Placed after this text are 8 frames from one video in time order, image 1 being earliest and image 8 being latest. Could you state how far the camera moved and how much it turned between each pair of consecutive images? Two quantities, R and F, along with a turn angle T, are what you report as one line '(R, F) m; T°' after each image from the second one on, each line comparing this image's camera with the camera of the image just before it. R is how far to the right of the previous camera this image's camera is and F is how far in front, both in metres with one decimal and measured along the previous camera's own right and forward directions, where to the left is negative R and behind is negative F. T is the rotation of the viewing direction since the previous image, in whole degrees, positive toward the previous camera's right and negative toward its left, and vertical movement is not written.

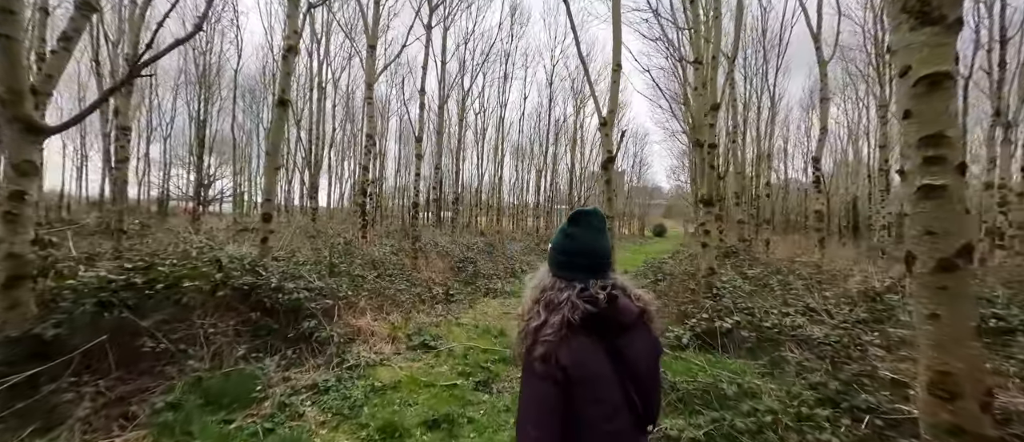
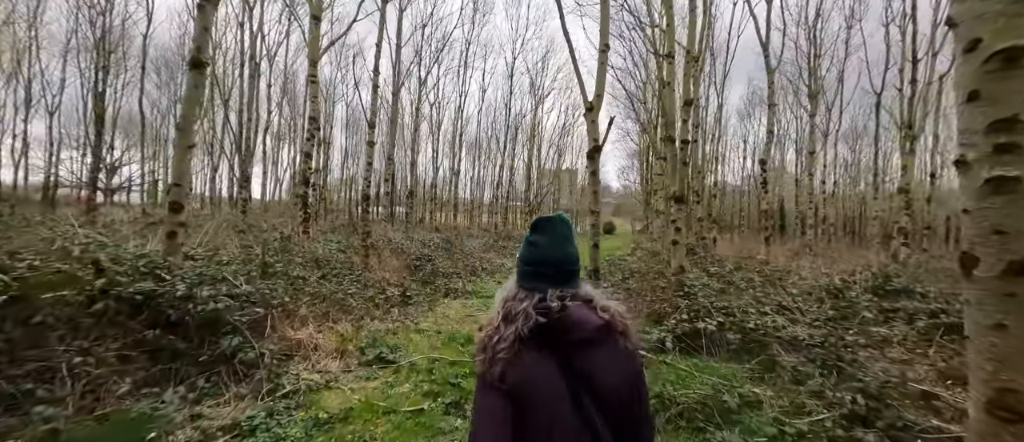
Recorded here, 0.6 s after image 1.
(-0.3, +0.7) m; +7°
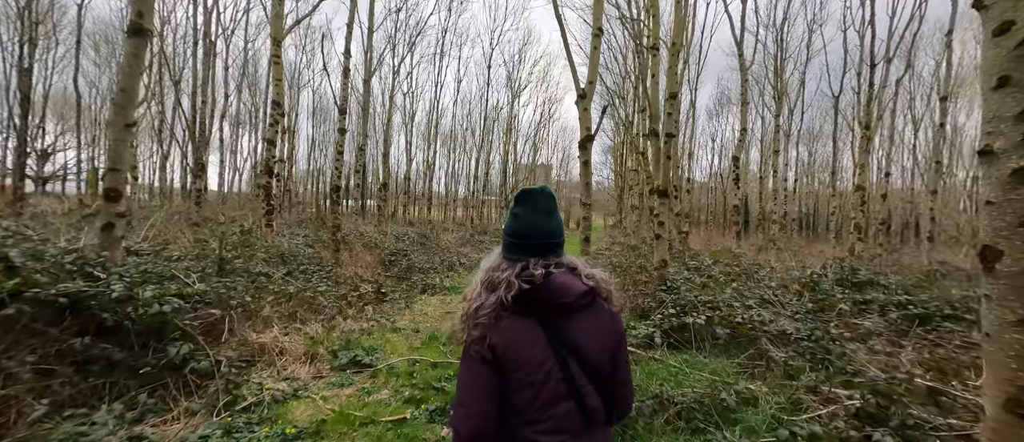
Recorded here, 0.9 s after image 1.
(-0.2, +0.3) m; +4°
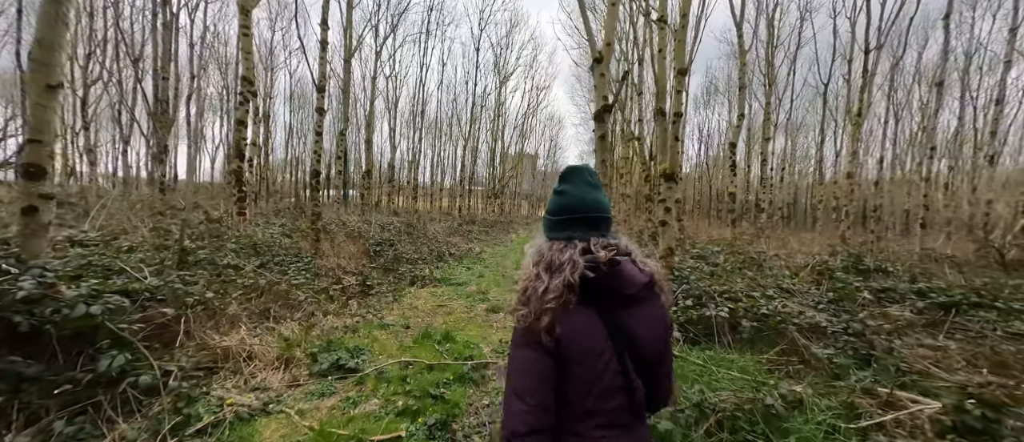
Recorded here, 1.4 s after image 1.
(-0.2, +0.6) m; +2°
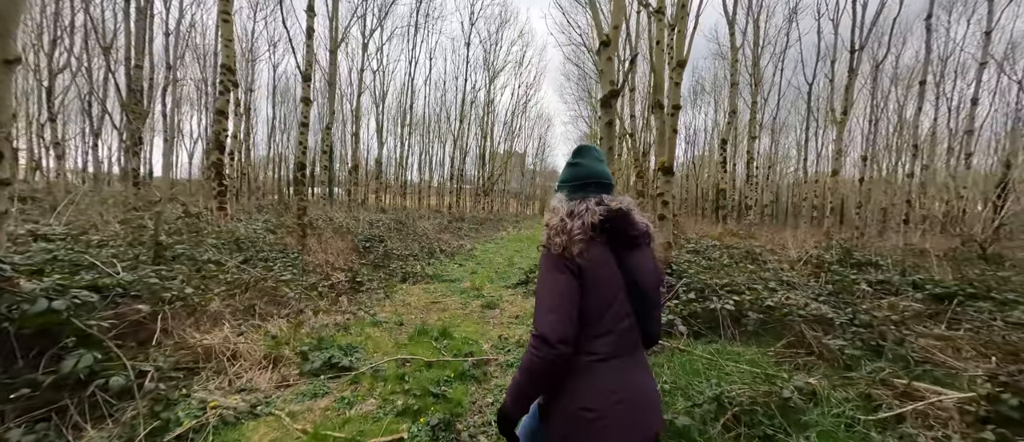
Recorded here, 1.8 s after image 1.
(-0.2, +0.2) m; +2°
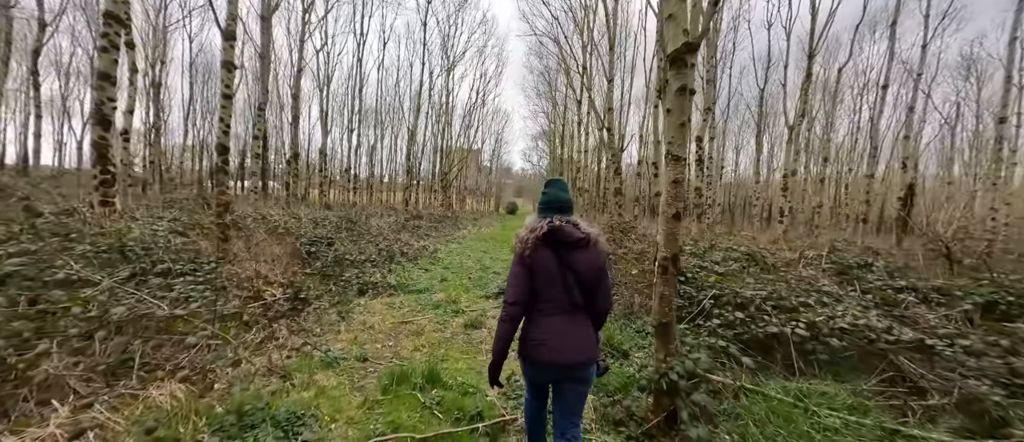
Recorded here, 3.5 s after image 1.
(-0.6, +1.3) m; +8°
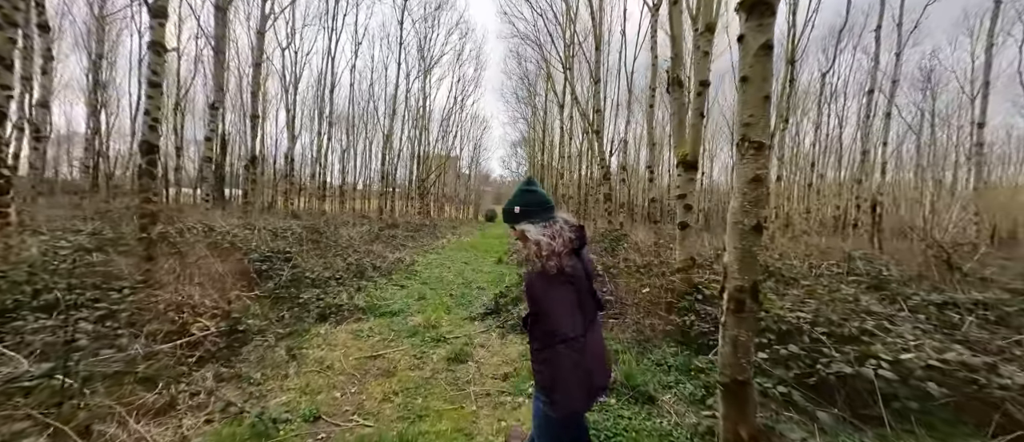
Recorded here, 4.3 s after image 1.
(-0.2, +0.9) m; +3°
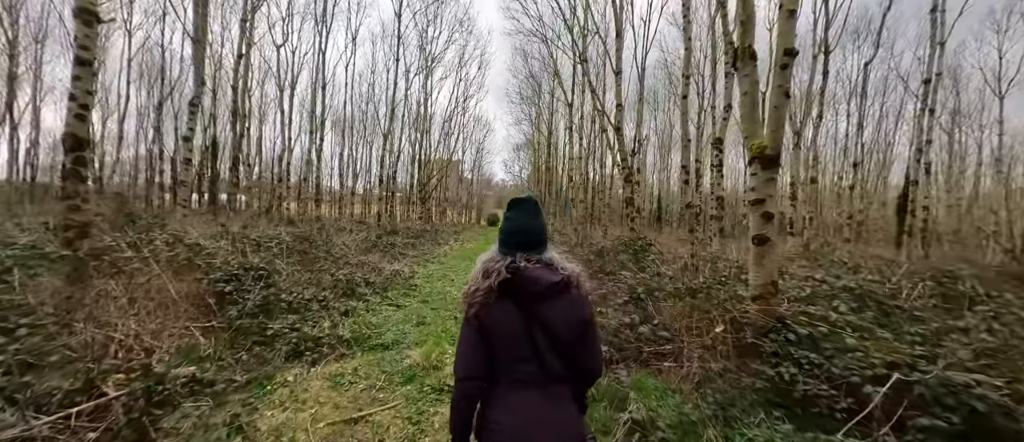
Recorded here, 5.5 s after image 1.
(-0.3, +1.3) m; 0°
